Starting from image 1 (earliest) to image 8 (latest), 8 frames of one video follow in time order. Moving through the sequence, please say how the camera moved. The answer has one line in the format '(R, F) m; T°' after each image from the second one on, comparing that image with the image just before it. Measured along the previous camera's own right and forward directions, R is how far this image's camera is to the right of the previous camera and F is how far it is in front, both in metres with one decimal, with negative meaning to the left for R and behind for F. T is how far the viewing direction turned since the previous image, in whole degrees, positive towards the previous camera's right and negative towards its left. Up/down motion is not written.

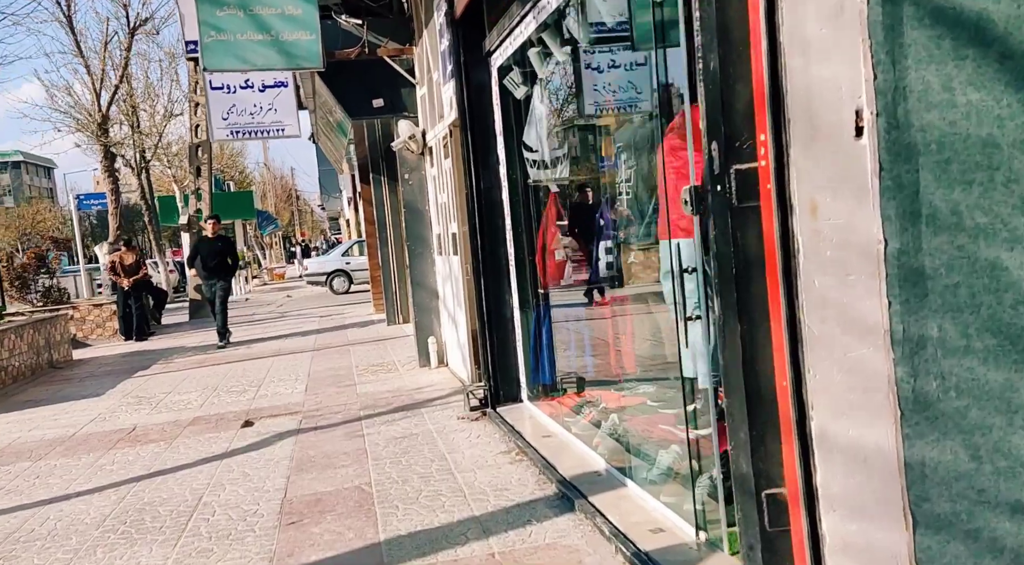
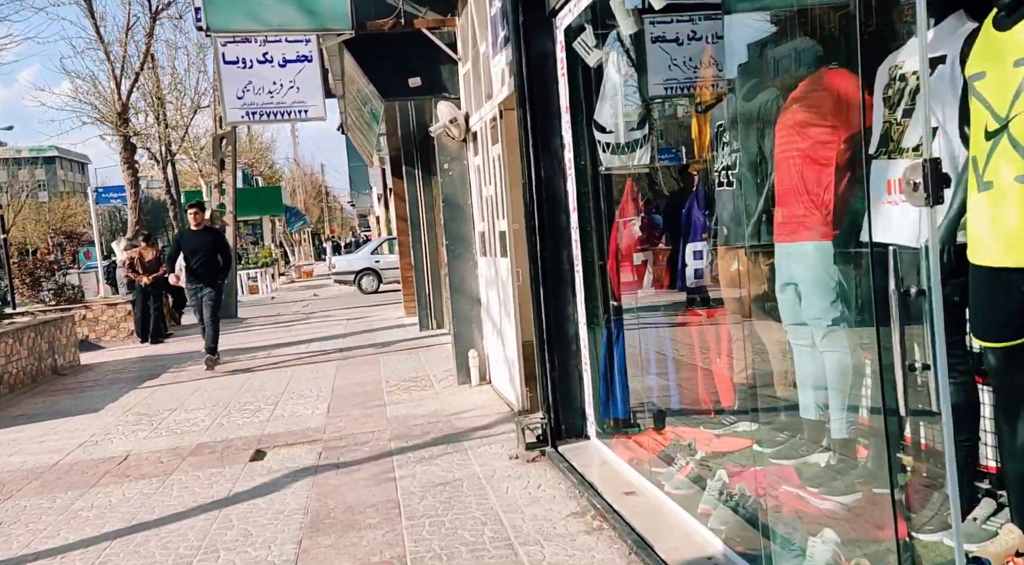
(-0.2, +1.4) m; -2°
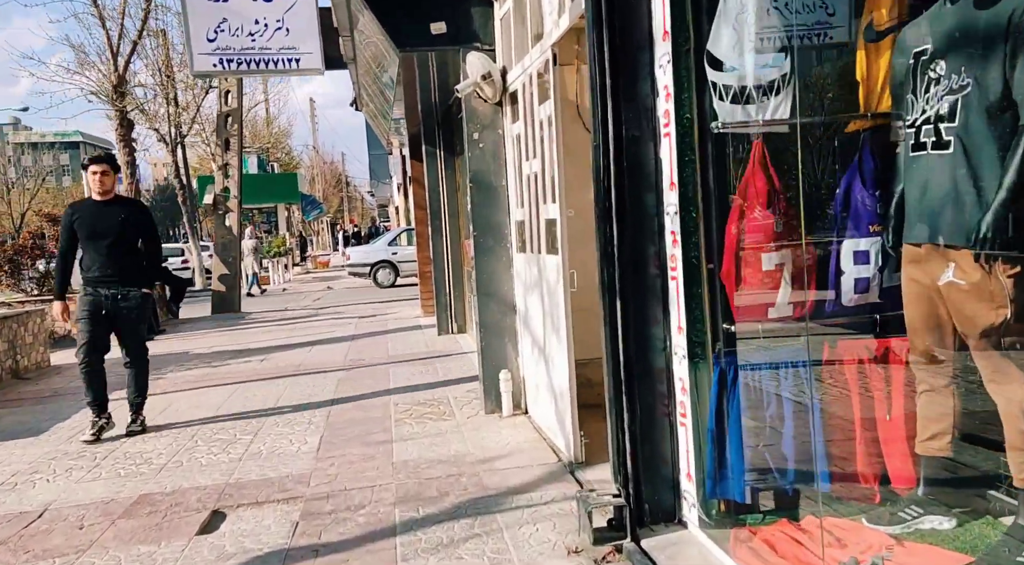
(-0.2, +2.0) m; -1°
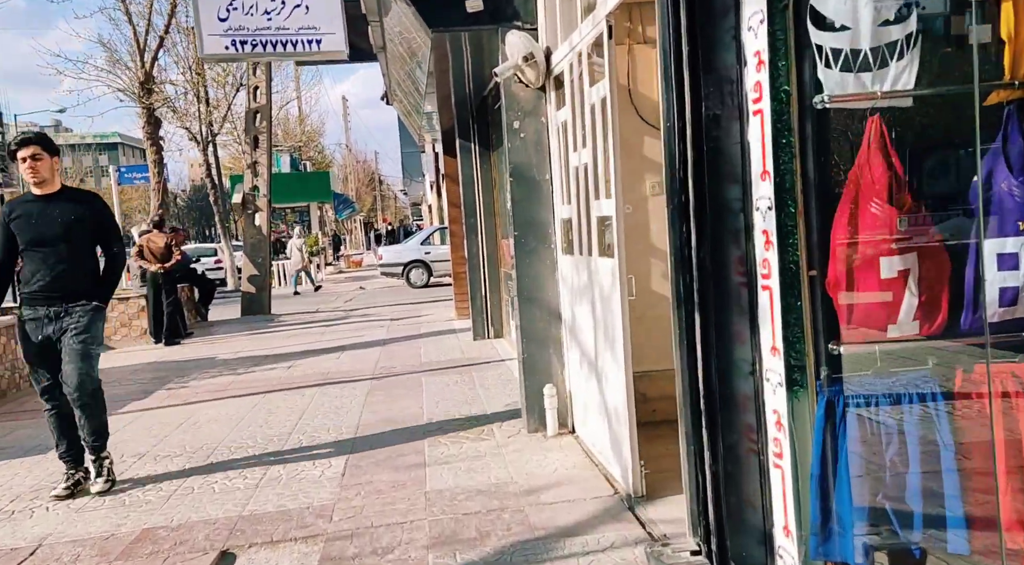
(-0.1, +0.7) m; -2°
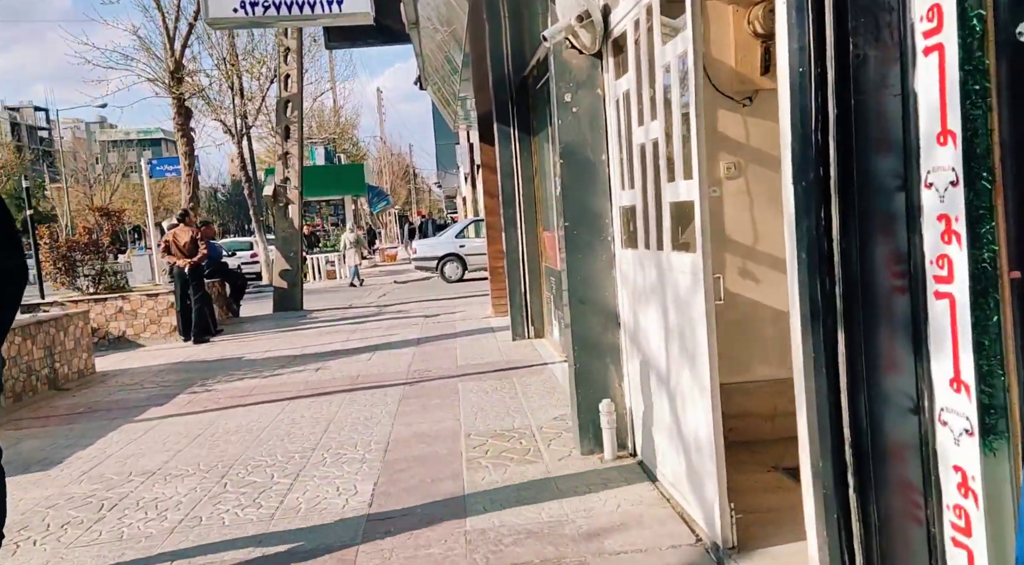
(-0.1, +0.9) m; -2°
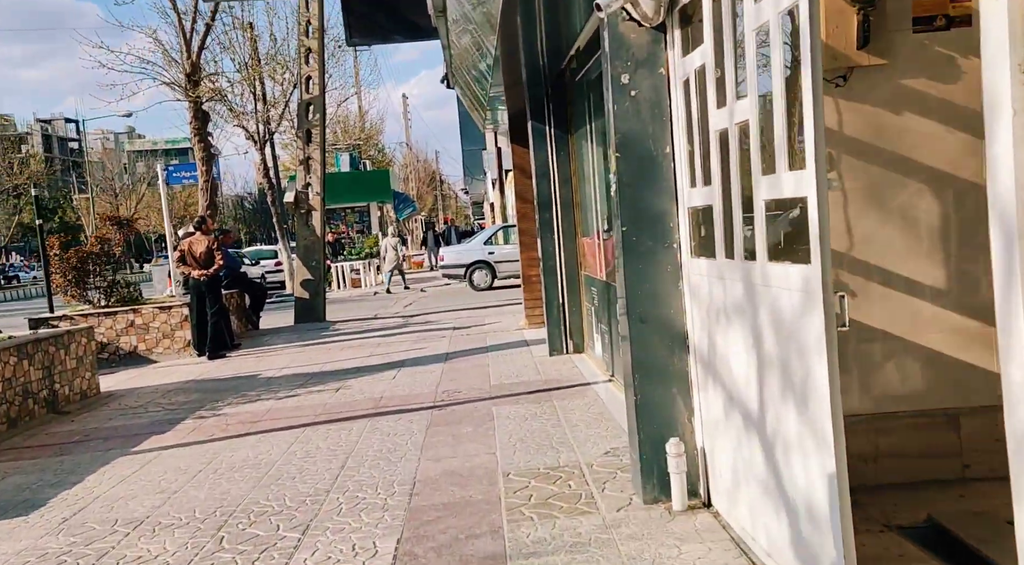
(-0.1, +0.9) m; -1°
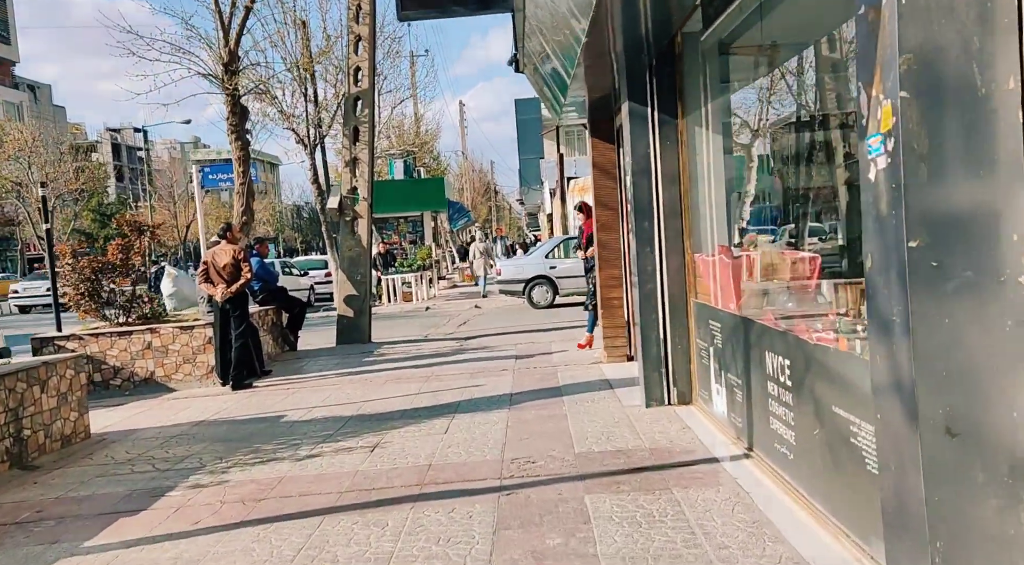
(-0.3, +2.5) m; -3°
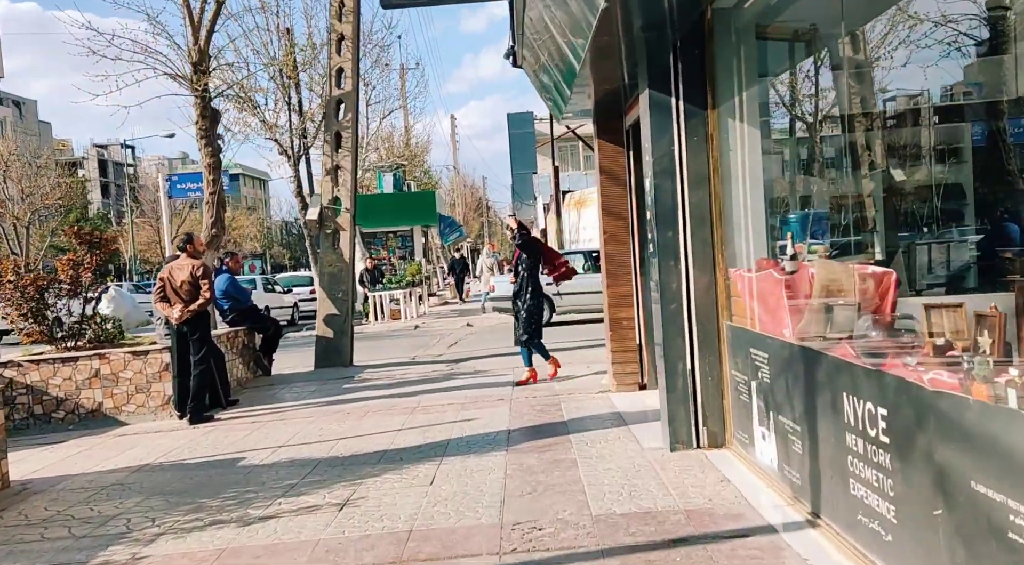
(0.0, +1.4) m; 0°
